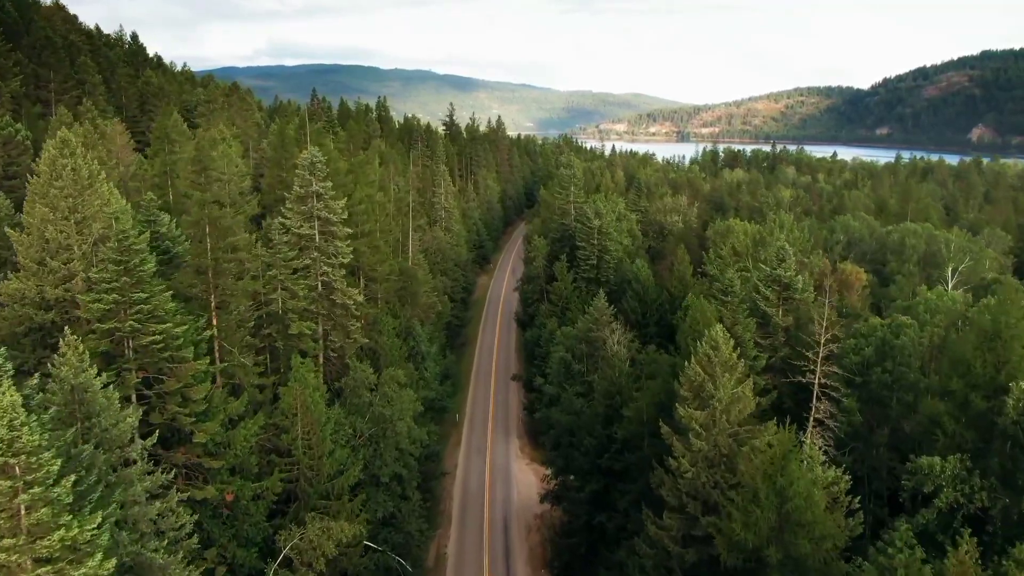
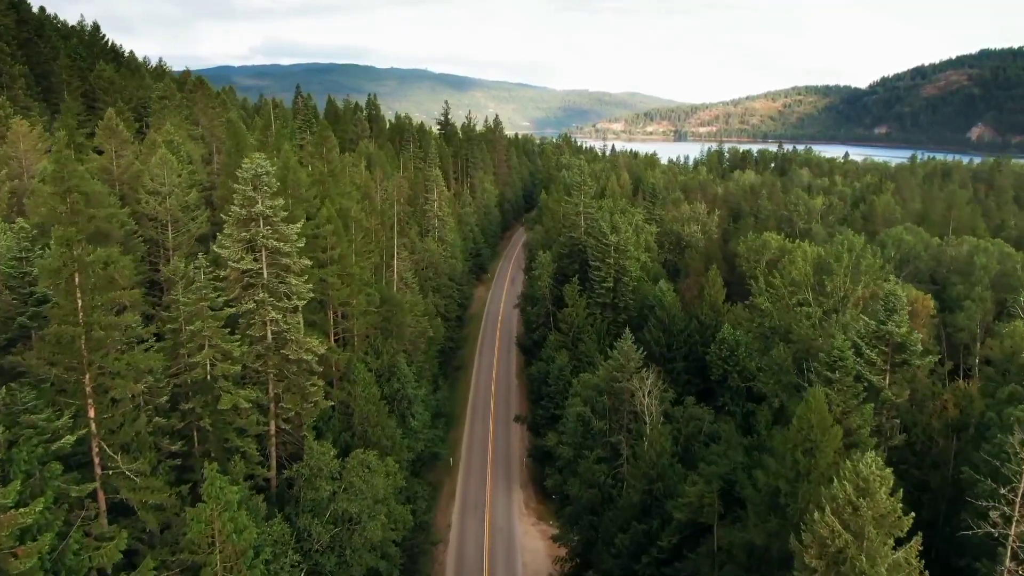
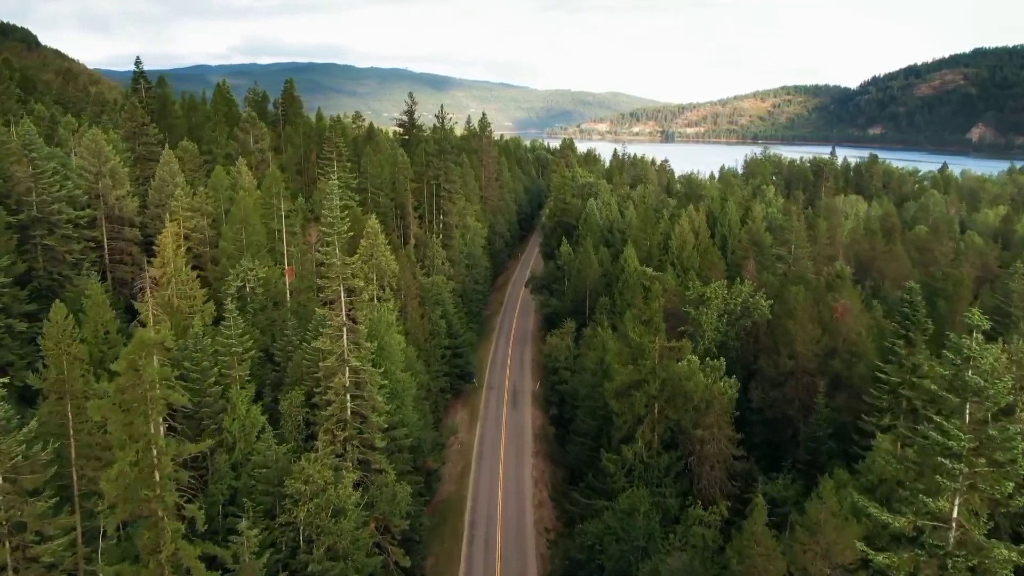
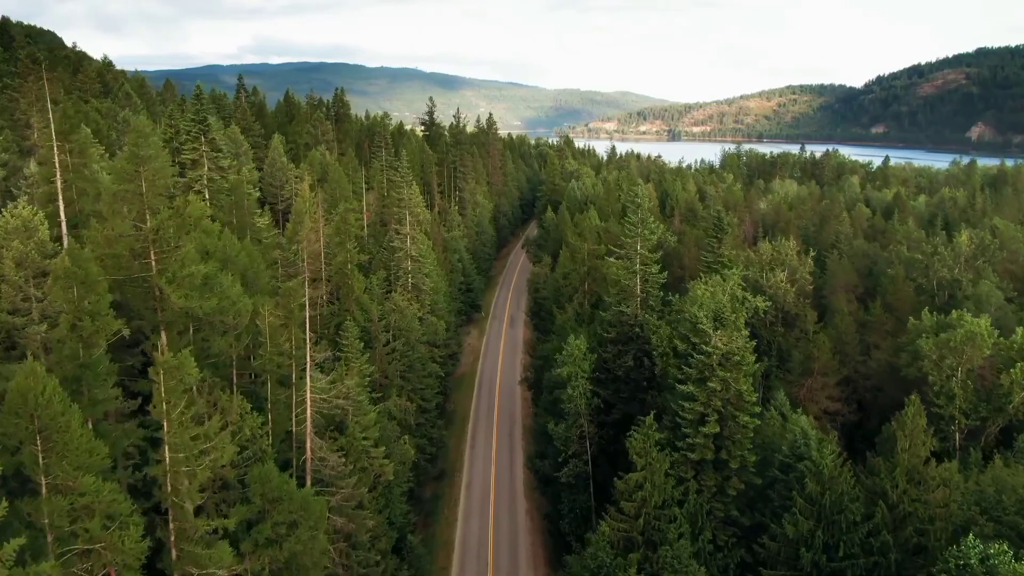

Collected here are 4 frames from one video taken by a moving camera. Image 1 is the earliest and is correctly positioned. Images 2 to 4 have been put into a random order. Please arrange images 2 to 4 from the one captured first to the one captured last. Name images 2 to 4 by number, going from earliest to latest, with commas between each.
2, 4, 3
